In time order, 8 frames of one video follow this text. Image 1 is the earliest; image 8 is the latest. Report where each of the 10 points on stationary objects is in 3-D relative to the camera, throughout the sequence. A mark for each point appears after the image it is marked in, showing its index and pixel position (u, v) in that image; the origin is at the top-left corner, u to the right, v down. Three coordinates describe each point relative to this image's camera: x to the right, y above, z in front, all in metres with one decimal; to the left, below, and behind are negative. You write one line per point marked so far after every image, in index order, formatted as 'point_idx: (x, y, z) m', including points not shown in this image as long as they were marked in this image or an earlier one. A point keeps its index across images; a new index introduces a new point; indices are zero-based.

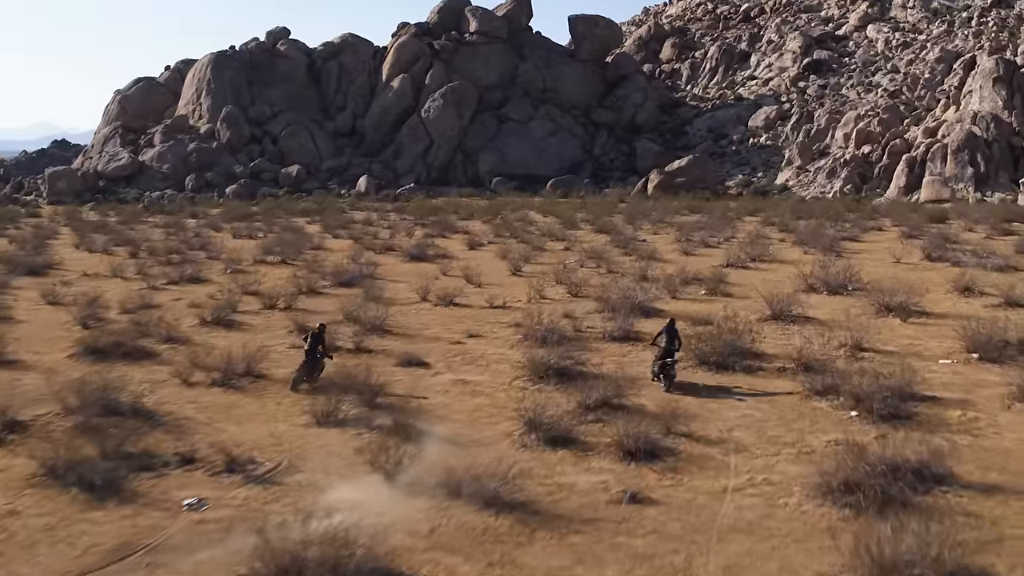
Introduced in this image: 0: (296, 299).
0: (-3.3, -0.2, +14.8) m
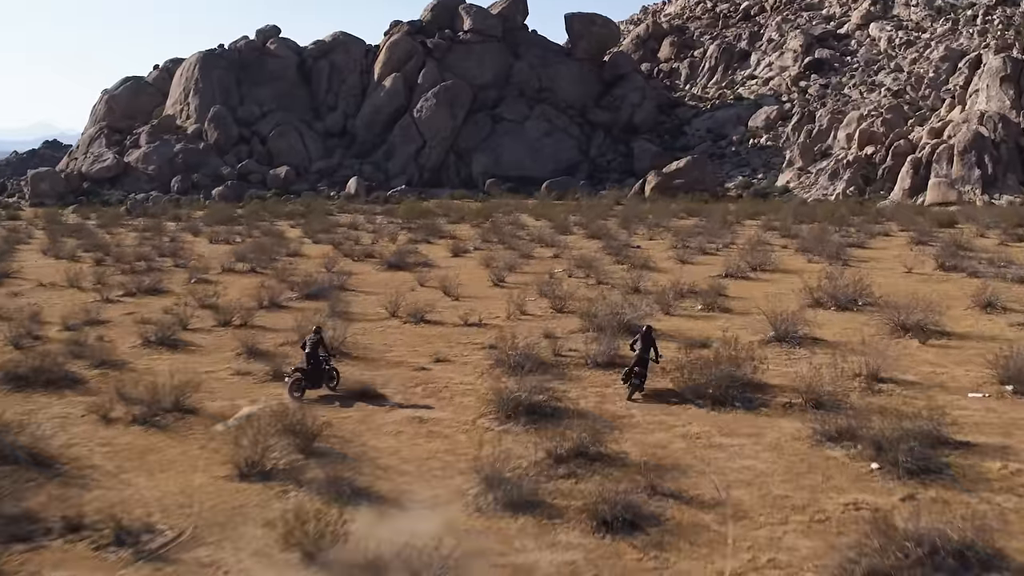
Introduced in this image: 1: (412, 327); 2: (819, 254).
0: (-3.6, -0.4, +13.5) m
1: (-1.3, -0.5, +12.4) m
2: (+6.1, +0.7, +19.2) m
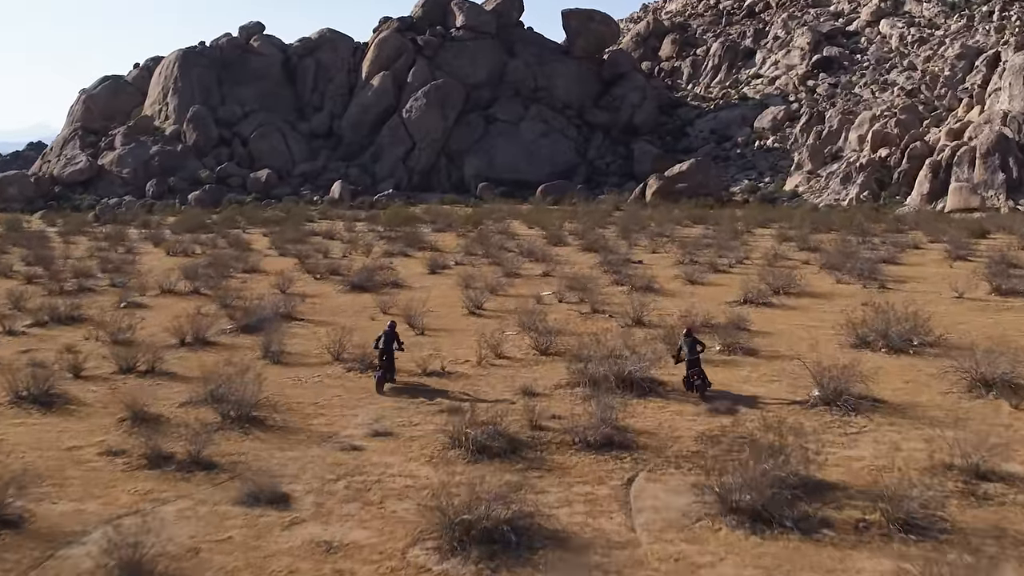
0: (-3.9, -0.8, +11.0) m
1: (-1.6, -0.9, +9.8) m
2: (+5.8, +0.3, +16.6) m
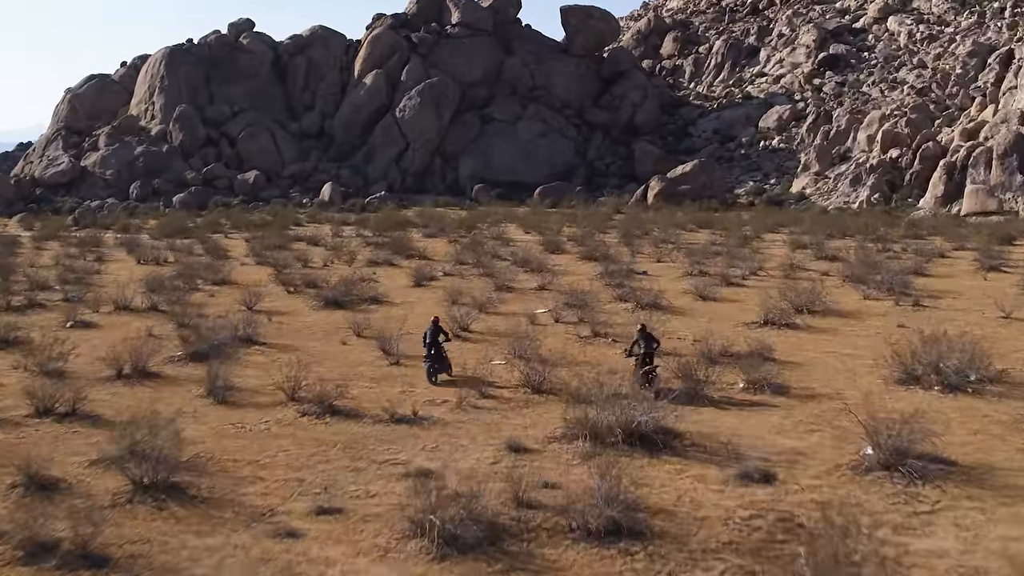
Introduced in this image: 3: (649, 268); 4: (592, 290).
0: (-4.0, -1.1, +9.3) m
1: (-1.7, -1.2, +8.2) m
2: (+5.7, 0.0, +15.0) m
3: (+2.7, +0.4, +18.7) m
4: (+1.3, 0.0, +15.4) m
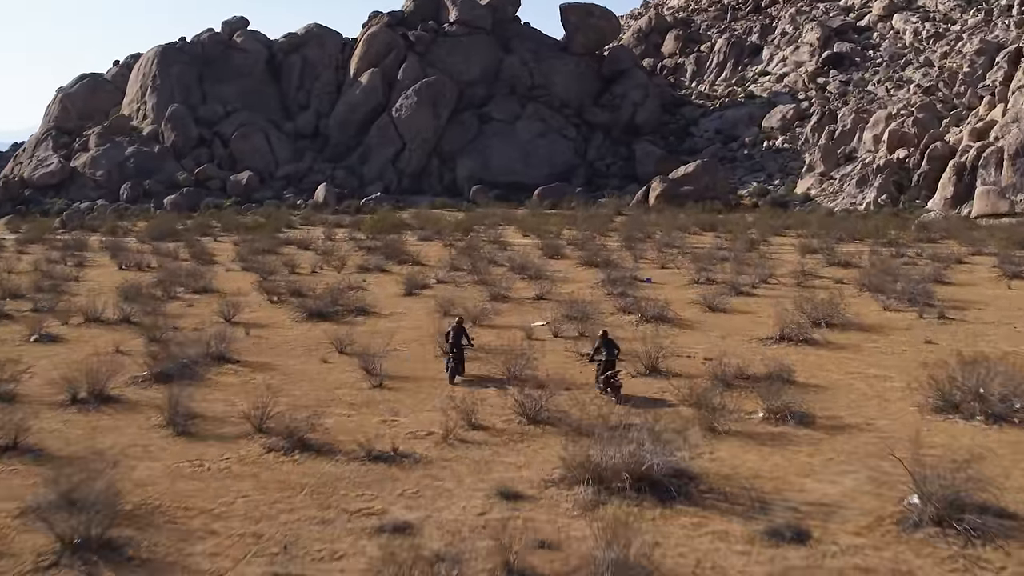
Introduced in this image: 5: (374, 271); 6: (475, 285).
0: (-4.1, -1.2, +8.4) m
1: (-1.8, -1.3, +7.3) m
2: (+5.6, -0.1, +14.1) m
3: (+2.6, +0.2, +17.8) m
4: (+1.2, -0.2, +14.5) m
5: (-2.8, +0.3, +19.6) m
6: (-0.7, +0.1, +16.9) m
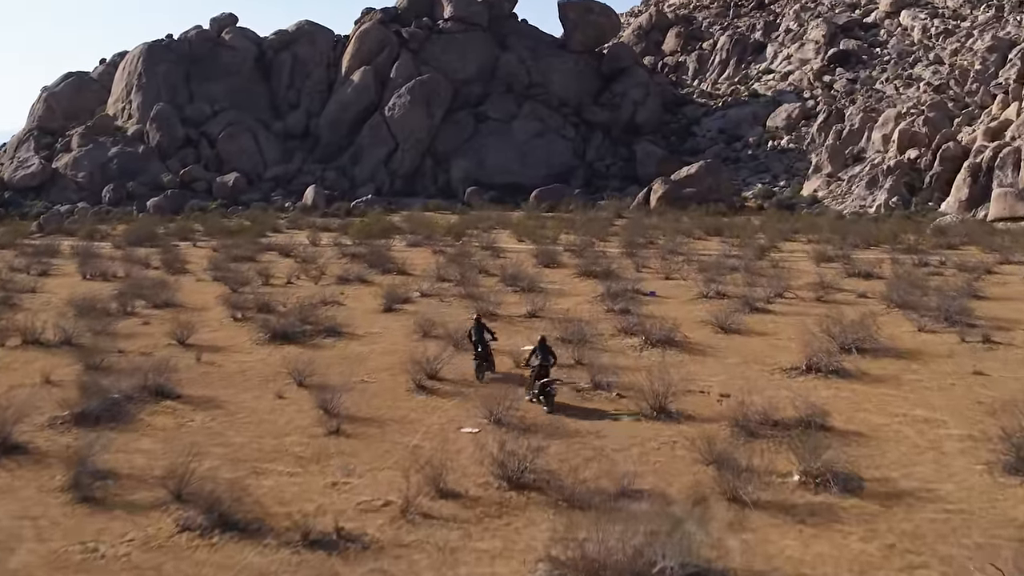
0: (-4.3, -1.4, +6.9) m
1: (-1.9, -1.6, +5.7) m
2: (+5.5, -0.4, +12.5) m
3: (+2.4, 0.0, +16.2) m
4: (+1.0, -0.4, +12.9) m
5: (-3.0, +0.1, +18.0) m
6: (-0.8, -0.2, +15.4) m
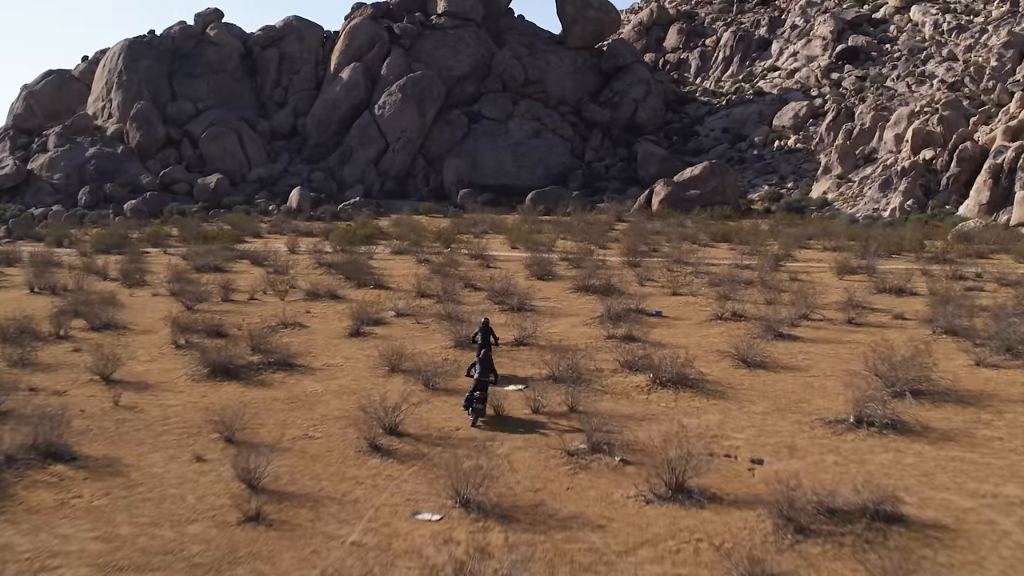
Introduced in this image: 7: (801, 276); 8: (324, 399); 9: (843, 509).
0: (-4.4, -1.7, +5.0) m
1: (-2.1, -1.8, +3.8) m
2: (+5.3, -0.6, +10.6) m
3: (+2.3, -0.3, +14.3) m
4: (+0.9, -0.7, +11.0) m
5: (-3.2, -0.2, +16.1) m
6: (-1.0, -0.5, +13.5) m
7: (+5.2, +0.2, +17.1) m
8: (-1.9, -1.1, +9.4) m
9: (+2.0, -1.4, +5.9) m
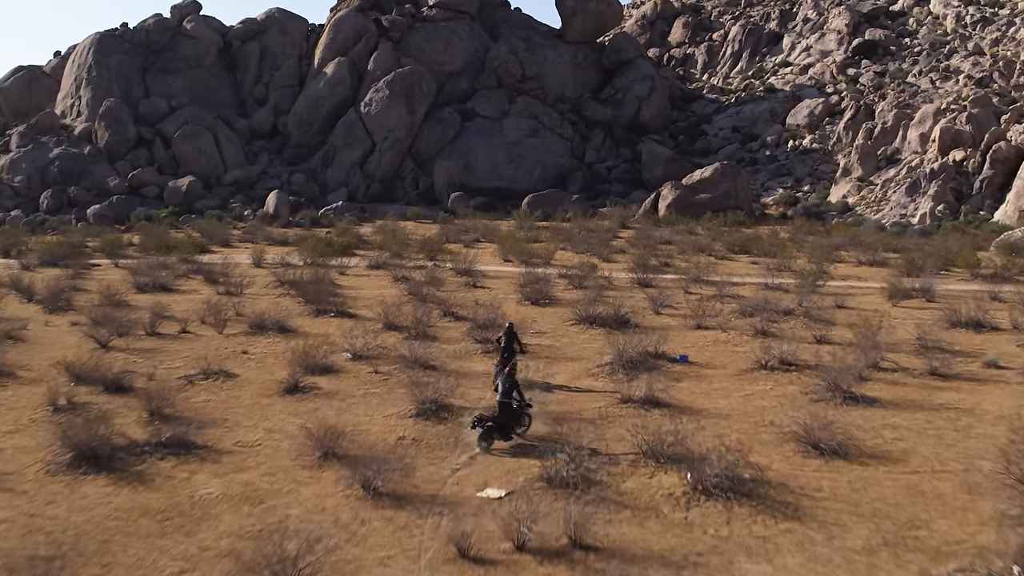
0: (-4.6, -2.1, +2.0) m
1: (-2.3, -2.3, +0.9) m
2: (+5.1, -1.1, +7.7) m
3: (+2.1, -0.7, +11.4) m
4: (+0.7, -1.1, +8.1) m
5: (-3.3, -0.6, +13.2) m
6: (-1.2, -0.9, +10.6) m
7: (+5.0, -0.2, +14.2) m
8: (-2.0, -1.5, +6.5) m
9: (+1.8, -1.8, +3.0) m
